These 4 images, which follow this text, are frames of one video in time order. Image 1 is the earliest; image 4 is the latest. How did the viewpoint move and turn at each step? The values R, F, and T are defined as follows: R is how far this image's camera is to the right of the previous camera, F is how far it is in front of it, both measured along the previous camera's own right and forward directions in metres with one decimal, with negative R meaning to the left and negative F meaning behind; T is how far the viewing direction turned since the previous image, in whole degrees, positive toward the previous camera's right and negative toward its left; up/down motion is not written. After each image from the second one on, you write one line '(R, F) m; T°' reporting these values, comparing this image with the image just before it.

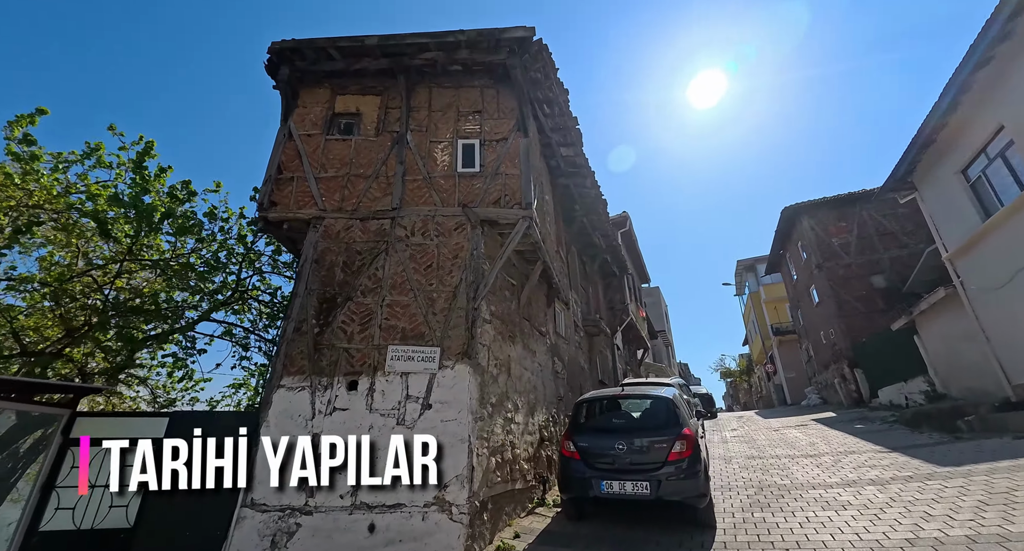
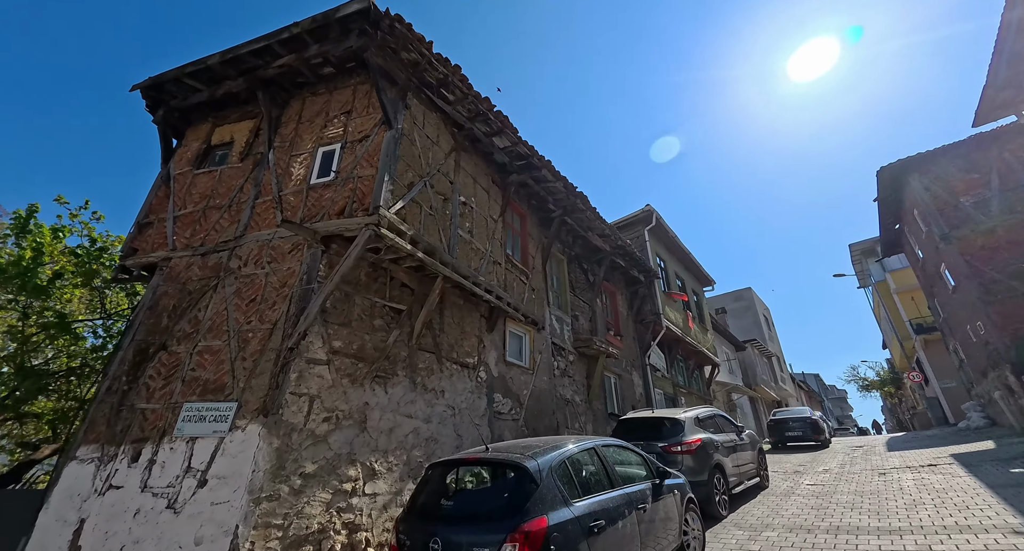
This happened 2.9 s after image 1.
(+3.3, +2.1) m; -14°
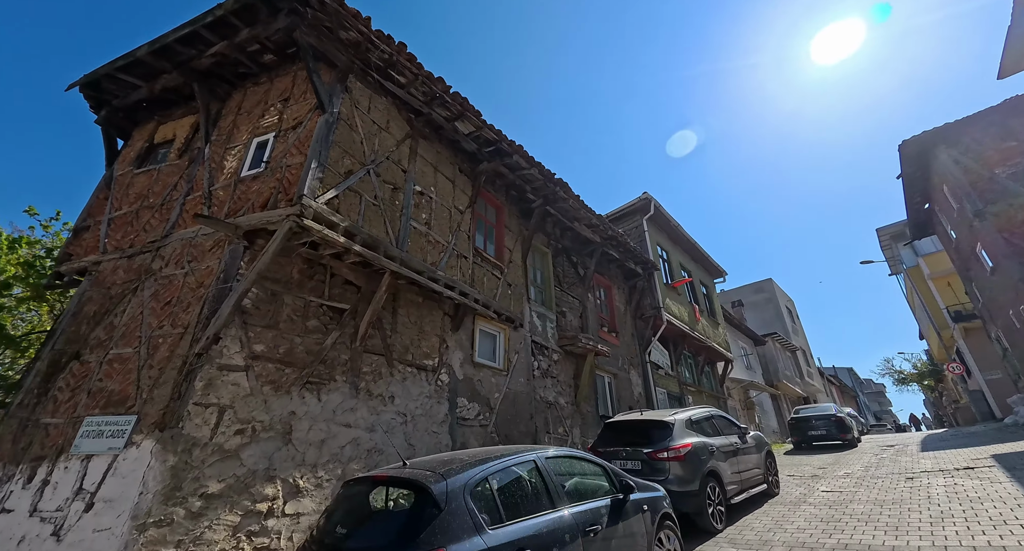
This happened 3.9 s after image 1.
(+1.0, +0.7) m; -3°
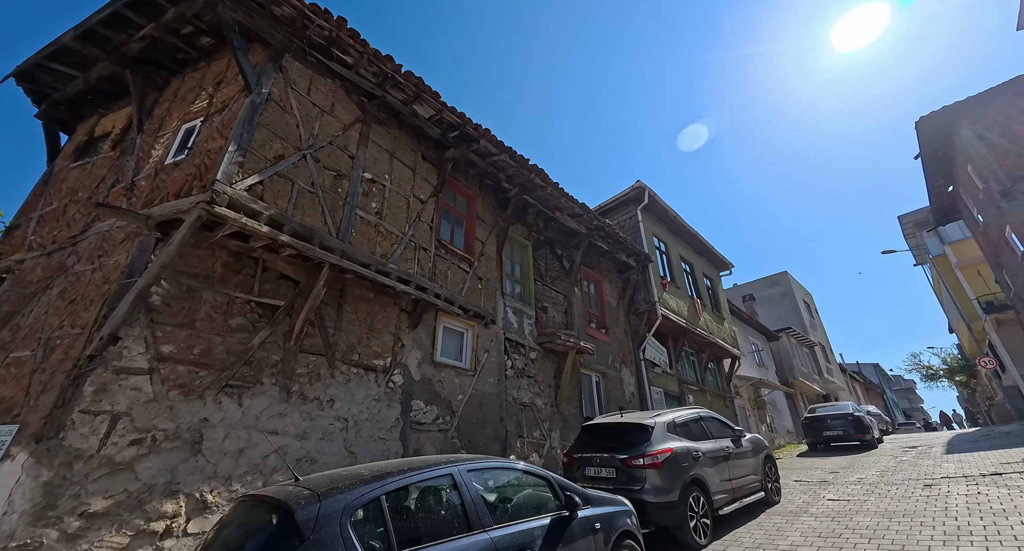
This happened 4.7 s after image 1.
(+0.9, +0.6) m; -2°
